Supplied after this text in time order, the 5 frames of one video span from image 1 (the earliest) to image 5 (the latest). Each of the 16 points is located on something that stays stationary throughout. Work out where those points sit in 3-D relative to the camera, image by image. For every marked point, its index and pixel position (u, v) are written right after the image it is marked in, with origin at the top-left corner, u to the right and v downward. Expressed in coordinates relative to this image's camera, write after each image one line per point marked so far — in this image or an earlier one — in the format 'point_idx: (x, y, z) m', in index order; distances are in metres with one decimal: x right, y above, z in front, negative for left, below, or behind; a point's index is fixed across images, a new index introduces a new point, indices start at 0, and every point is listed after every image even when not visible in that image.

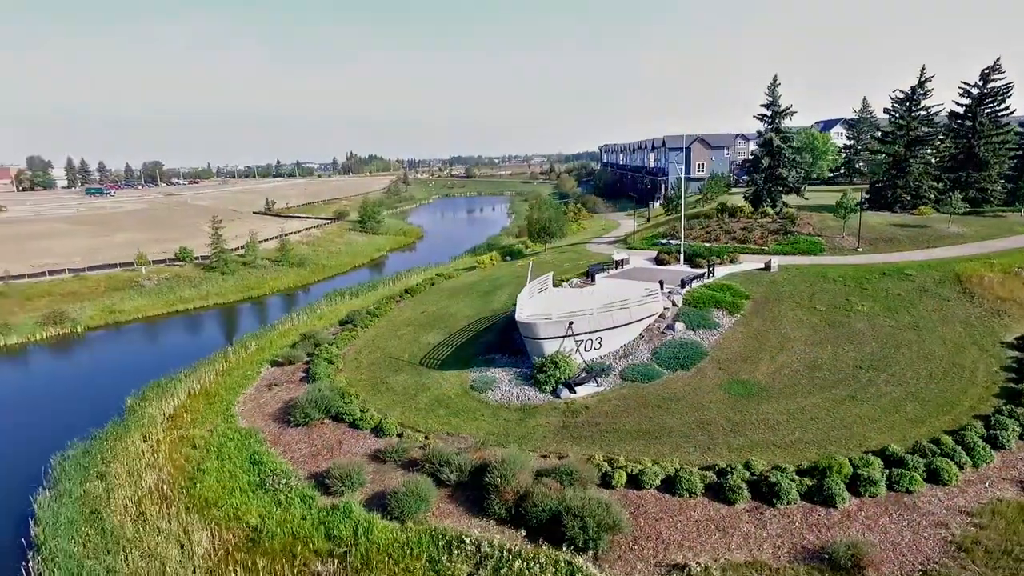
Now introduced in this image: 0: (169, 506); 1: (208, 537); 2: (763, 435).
0: (-9.0, -5.7, +16.3) m
1: (-7.2, -5.9, +14.8) m
2: (+6.8, -4.0, +17.0) m
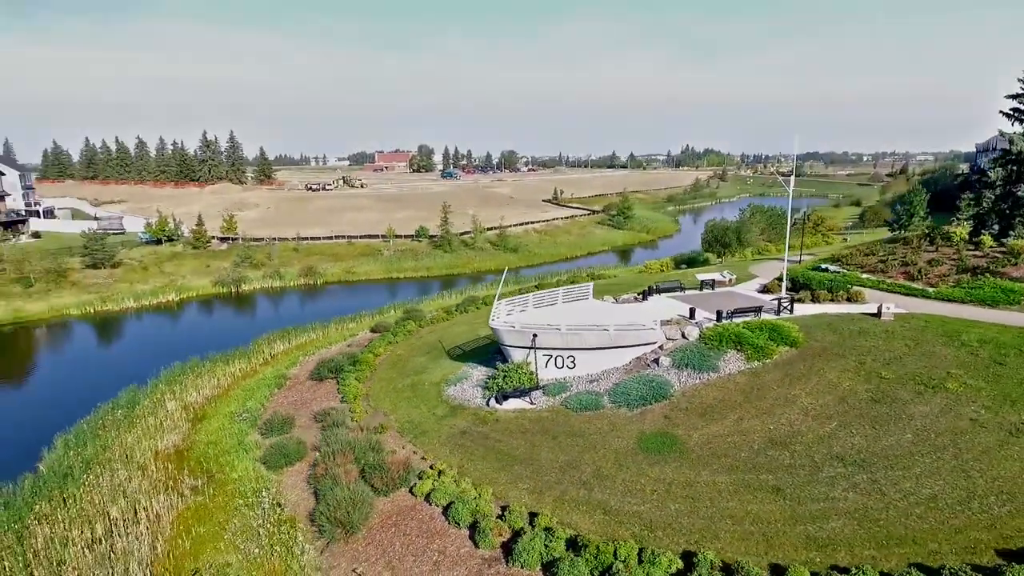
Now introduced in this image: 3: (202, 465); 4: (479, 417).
0: (-11.8, -4.4, +22.3) m
1: (-11.0, -4.9, +20.1) m
2: (+2.2, -4.9, +14.7) m
3: (-9.2, -5.3, +18.3) m
4: (-1.0, -4.0, +19.3) m
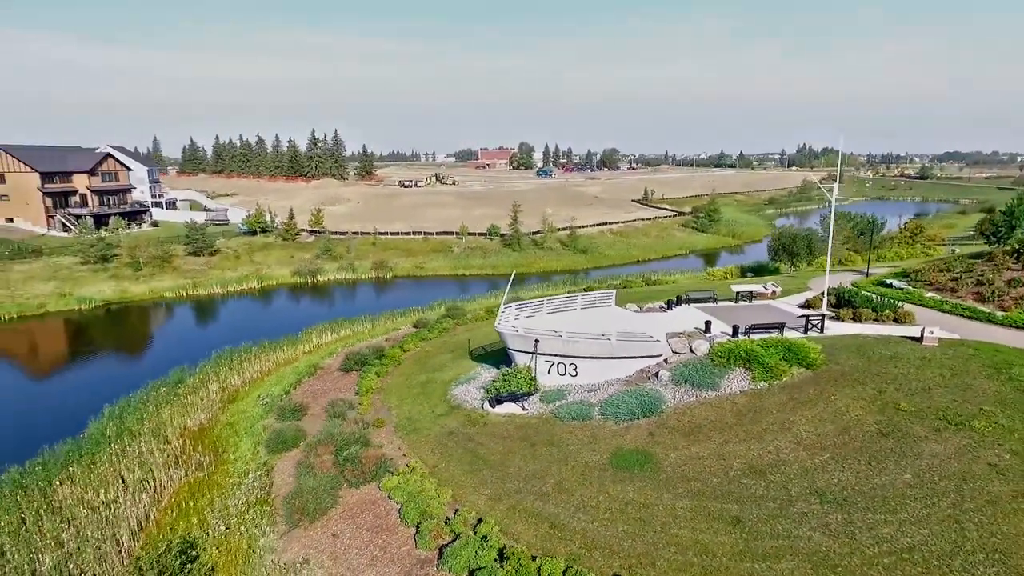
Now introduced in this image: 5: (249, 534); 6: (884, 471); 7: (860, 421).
0: (-11.4, -4.1, +24.3) m
1: (-11.1, -4.6, +22.0) m
2: (+1.1, -5.2, +14.5) m
3: (-9.6, -5.0, +19.9) m
4: (-1.3, -4.1, +19.5) m
5: (-6.2, -5.8, +14.5) m
6: (+8.8, -4.3, +14.5) m
7: (+9.2, -3.5, +16.3) m
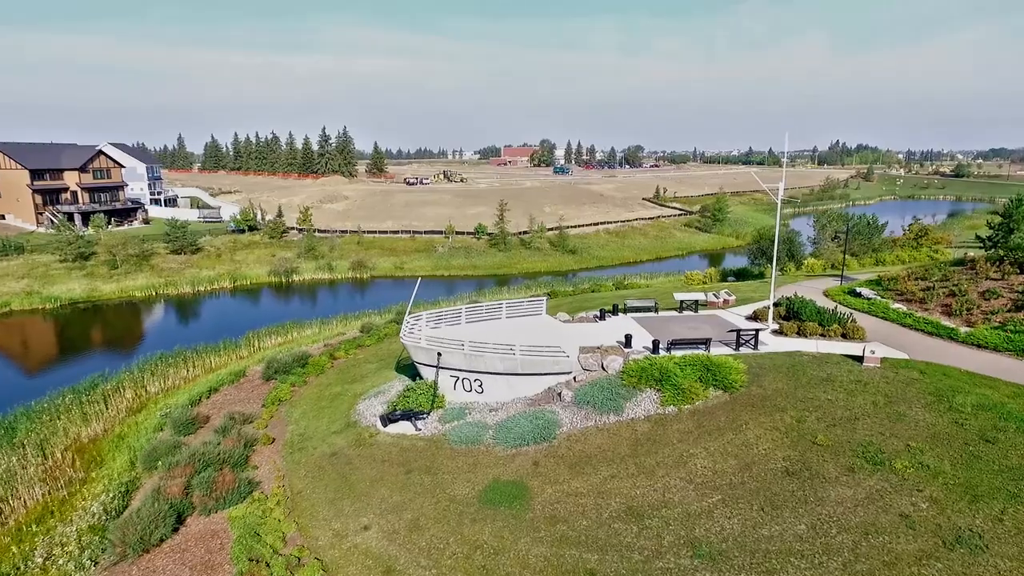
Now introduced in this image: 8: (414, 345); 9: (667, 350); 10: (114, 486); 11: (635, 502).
0: (-14.3, -4.2, +23.2) m
1: (-14.1, -4.7, +20.9) m
2: (-2.3, -5.4, +12.8) m
3: (-12.6, -5.2, +18.8) m
4: (-4.4, -4.4, +18.0) m
5: (-9.5, -6.0, +13.2) m
6: (+5.4, -4.6, +12.5) m
7: (+5.9, -3.9, +14.2) m
8: (-3.1, -1.8, +19.1) m
9: (+4.6, -1.8, +18.5) m
10: (-10.6, -5.3, +16.6) m
11: (+2.7, -4.6, +13.4) m
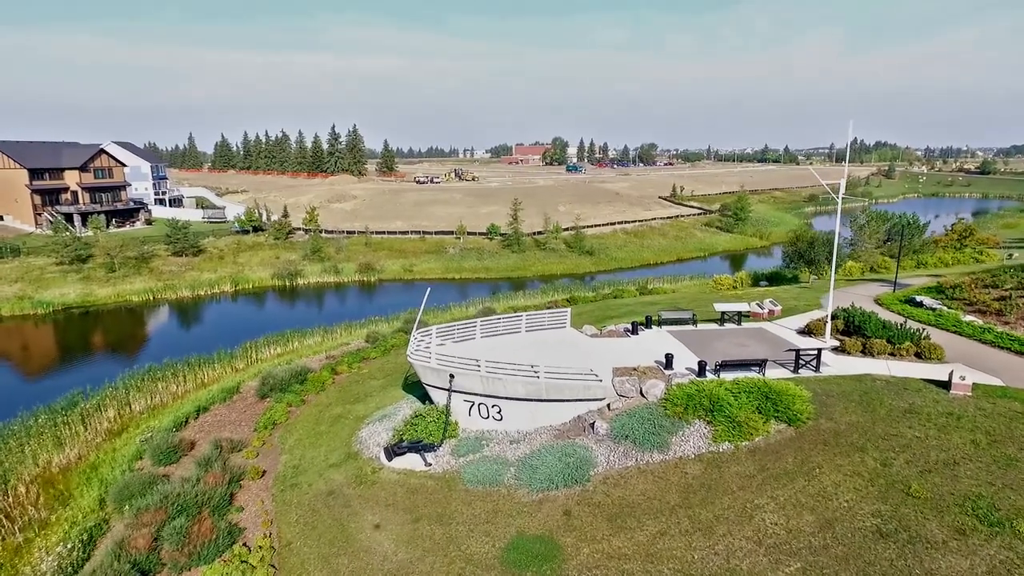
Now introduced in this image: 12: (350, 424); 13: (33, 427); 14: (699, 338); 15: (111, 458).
0: (-13.6, -4.5, +21.0) m
1: (-13.4, -5.0, +18.7) m
2: (-1.8, -5.8, +10.4) m
3: (-12.0, -5.5, +16.6) m
4: (-3.8, -4.7, +15.6) m
5: (-9.0, -6.3, +11.0) m
6: (+5.9, -5.0, +10.0) m
7: (+6.4, -4.2, +11.7) m
8: (-2.5, -2.1, +16.7) m
9: (+5.2, -2.2, +16.0) m
10: (-10.1, -5.7, +14.4) m
11: (+3.2, -5.0, +10.9) m
12: (-4.9, -4.2, +18.8) m
13: (-15.1, -4.7, +19.6) m
14: (+5.8, -1.5, +19.0) m
15: (-12.1, -5.0, +18.6) m
